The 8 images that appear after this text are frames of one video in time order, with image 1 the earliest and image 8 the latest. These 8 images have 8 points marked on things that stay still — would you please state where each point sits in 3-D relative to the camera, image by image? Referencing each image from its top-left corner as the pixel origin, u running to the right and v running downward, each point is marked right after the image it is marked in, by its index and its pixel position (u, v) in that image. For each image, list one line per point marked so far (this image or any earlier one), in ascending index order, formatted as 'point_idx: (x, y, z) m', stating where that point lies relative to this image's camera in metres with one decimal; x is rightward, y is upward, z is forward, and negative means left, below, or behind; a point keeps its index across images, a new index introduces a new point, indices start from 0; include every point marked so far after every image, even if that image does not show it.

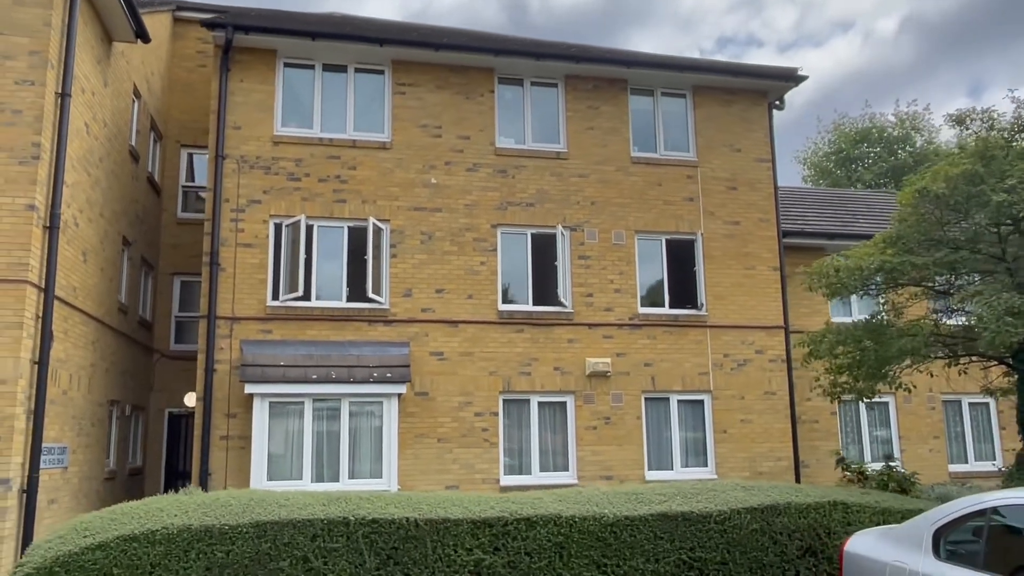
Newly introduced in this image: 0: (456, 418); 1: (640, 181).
0: (-0.7, -1.7, +11.0) m
1: (+1.9, +1.6, +12.3) m
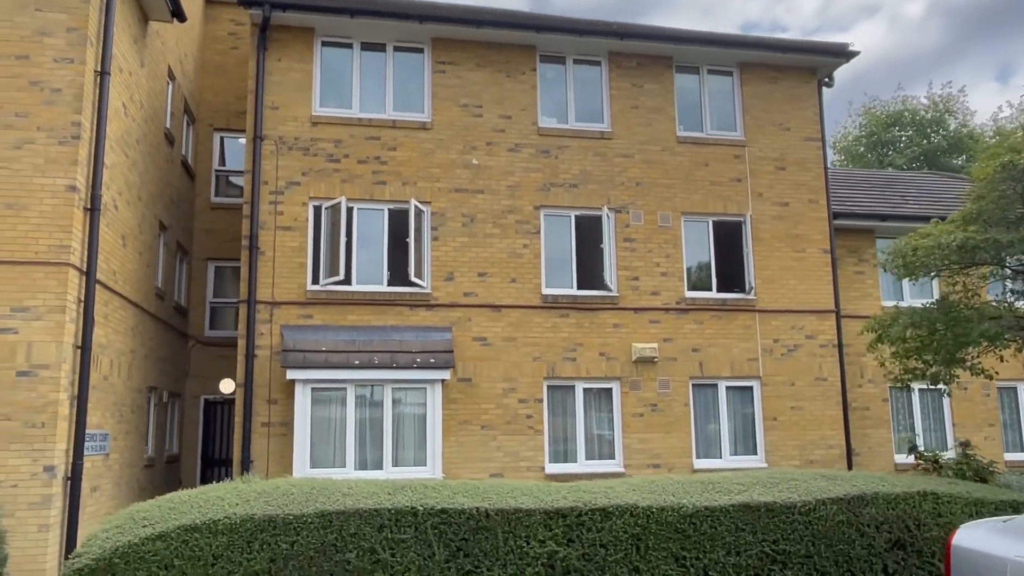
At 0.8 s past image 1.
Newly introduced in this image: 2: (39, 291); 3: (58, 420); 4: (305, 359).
0: (-0.2, -1.5, +10.8) m
1: (+2.5, +1.8, +11.9) m
2: (-4.5, 0.0, +8.0) m
3: (-4.2, -1.2, +7.9) m
4: (-2.5, -0.8, +9.9) m
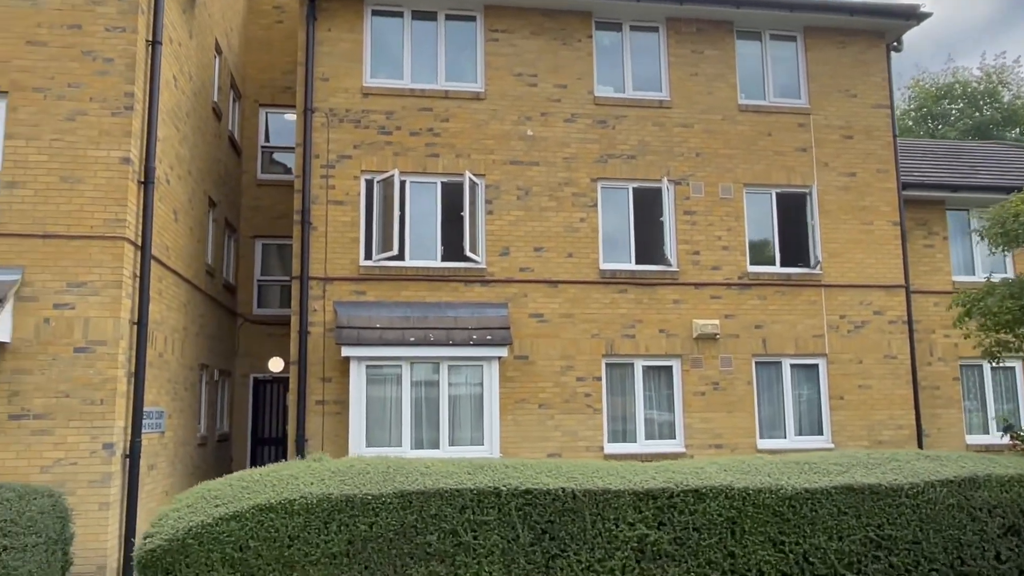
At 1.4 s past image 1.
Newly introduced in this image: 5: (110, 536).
0: (+0.6, -1.2, +10.5) m
1: (+3.2, +2.1, +11.4) m
2: (-3.9, +0.2, +7.8) m
3: (-3.6, -1.0, +7.7) m
4: (-1.8, -0.6, +9.7) m
5: (-3.6, -2.2, +7.5) m
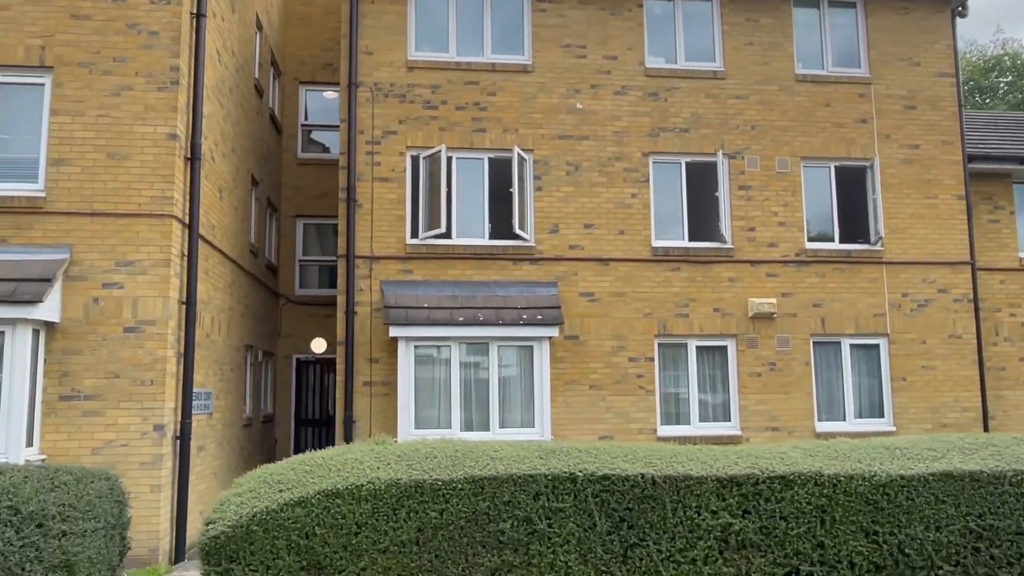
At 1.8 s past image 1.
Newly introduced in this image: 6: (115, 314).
0: (+1.2, -0.9, +10.2) m
1: (+3.9, +2.4, +11.0) m
2: (-3.4, +0.4, +7.7) m
3: (-3.1, -0.8, +7.6) m
4: (-1.2, -0.3, +9.5) m
5: (-3.1, -2.0, +7.4) m
6: (-3.6, -0.2, +7.5) m
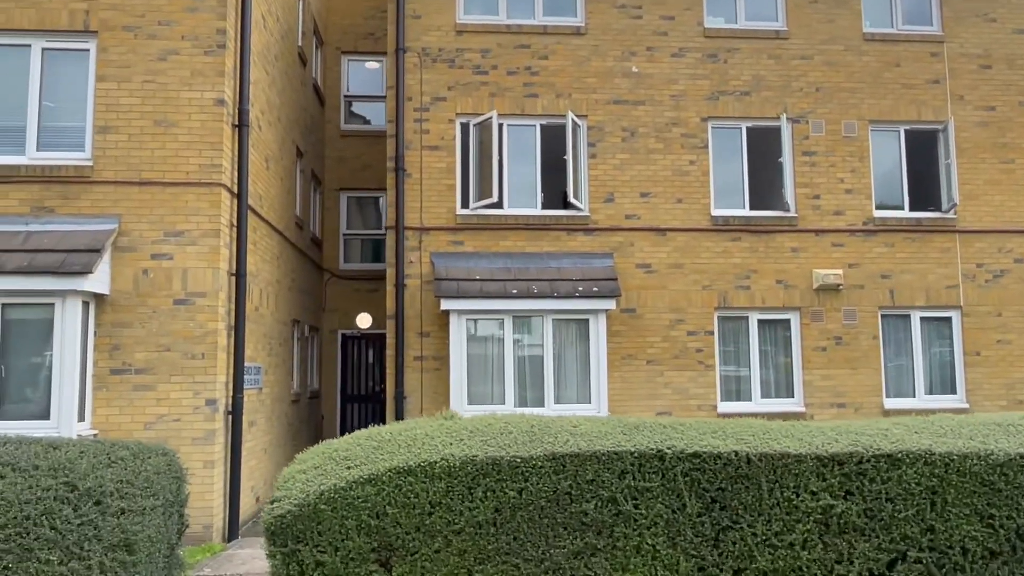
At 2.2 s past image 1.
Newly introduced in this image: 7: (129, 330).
0: (+1.8, -0.6, +9.8) m
1: (+4.5, +2.8, +10.4) m
2: (-2.8, +0.7, +7.4) m
3: (-2.6, -0.5, +7.4) m
4: (-0.6, 0.0, +9.2) m
5: (-2.6, -1.8, +7.3) m
6: (-3.0, 0.0, +7.3) m
7: (-3.3, -0.4, +7.3) m
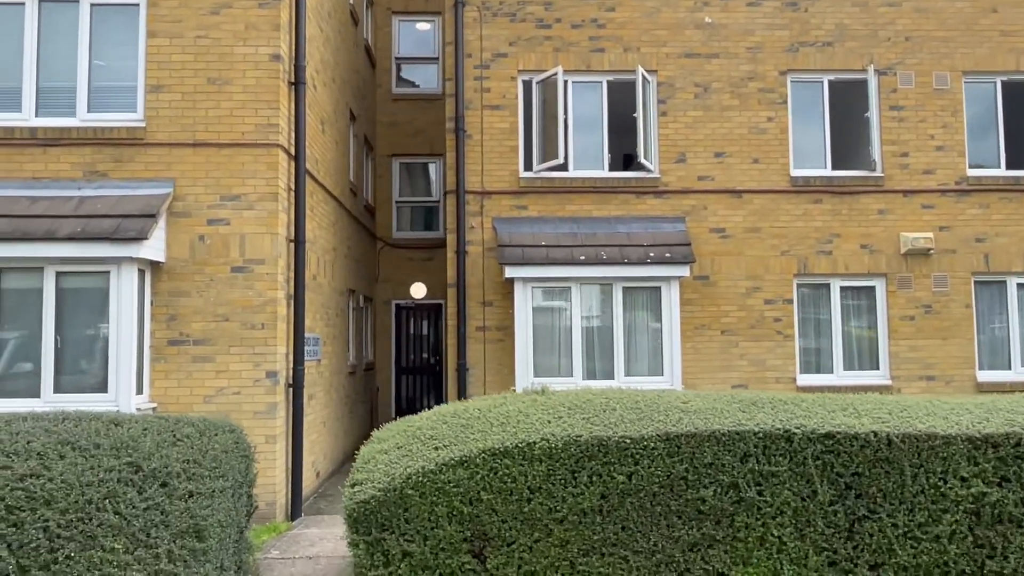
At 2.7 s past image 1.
0: (+2.5, -0.2, +9.2) m
1: (+5.2, +3.2, +9.6) m
2: (-2.2, +0.9, +7.0) m
3: (-2.0, -0.3, +7.0) m
4: (+0.1, +0.3, +8.7) m
5: (-1.9, -1.5, +6.9) m
6: (-2.4, +0.3, +7.0) m
7: (-2.7, -0.1, +6.9) m
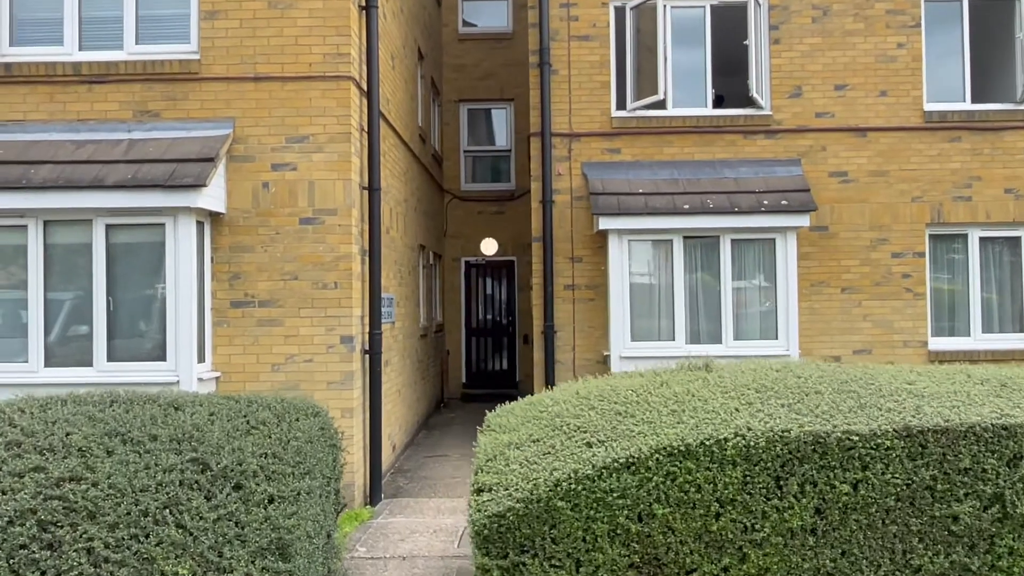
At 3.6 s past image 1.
0: (+3.4, +0.3, +8.1) m
1: (+6.1, +3.7, +8.2) m
2: (-1.4, +1.3, +6.2) m
3: (-1.2, +0.1, +6.2) m
4: (+1.0, +0.8, +7.8) m
5: (-1.1, -1.2, +6.2) m
6: (-1.6, +0.6, +6.2) m
7: (-1.9, +0.2, +6.2) m
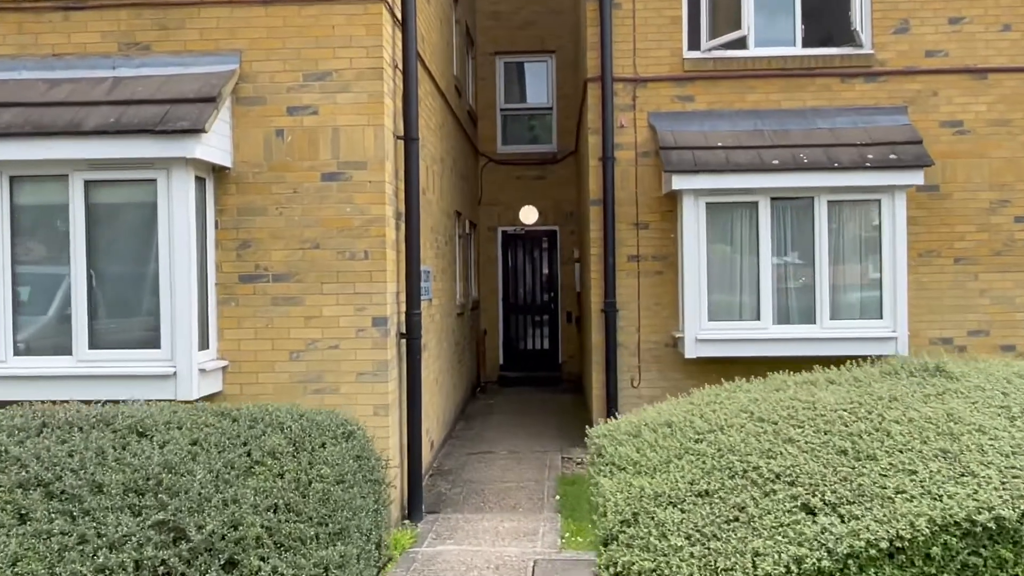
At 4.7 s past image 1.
0: (+3.9, +0.5, +6.9) m
1: (+6.6, +4.0, +6.8) m
2: (-1.0, +1.4, +5.0) m
3: (-0.8, +0.2, +5.1) m
4: (+1.4, +1.0, +6.6) m
5: (-0.7, -1.0, +5.1) m
6: (-1.2, +0.8, +5.0) m
7: (-1.5, +0.4, +5.1) m
